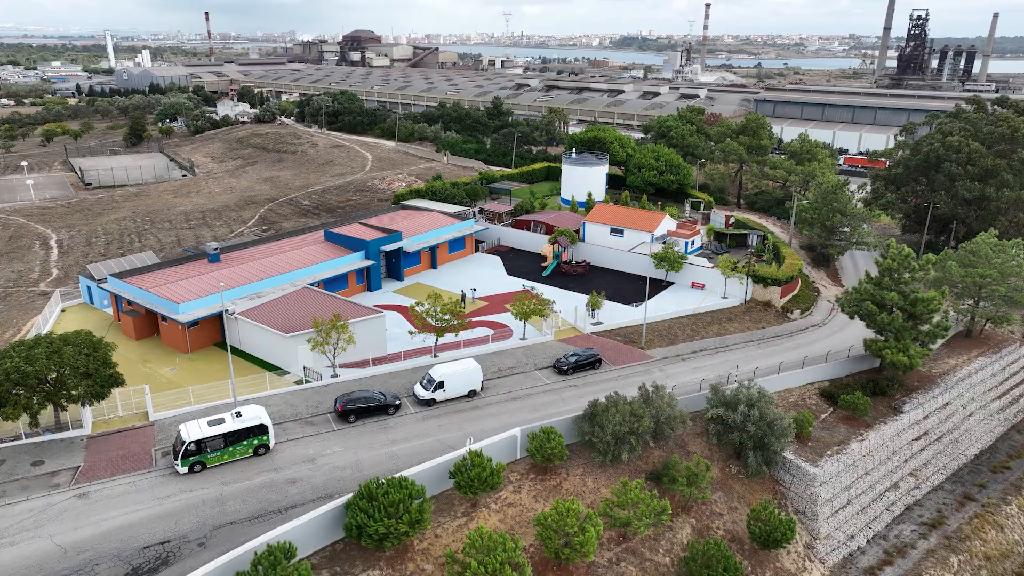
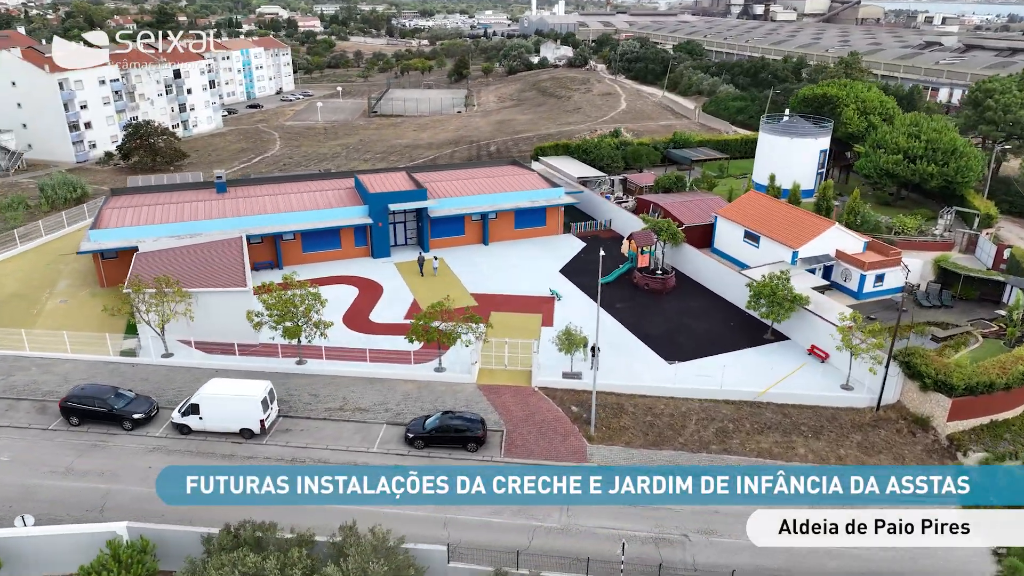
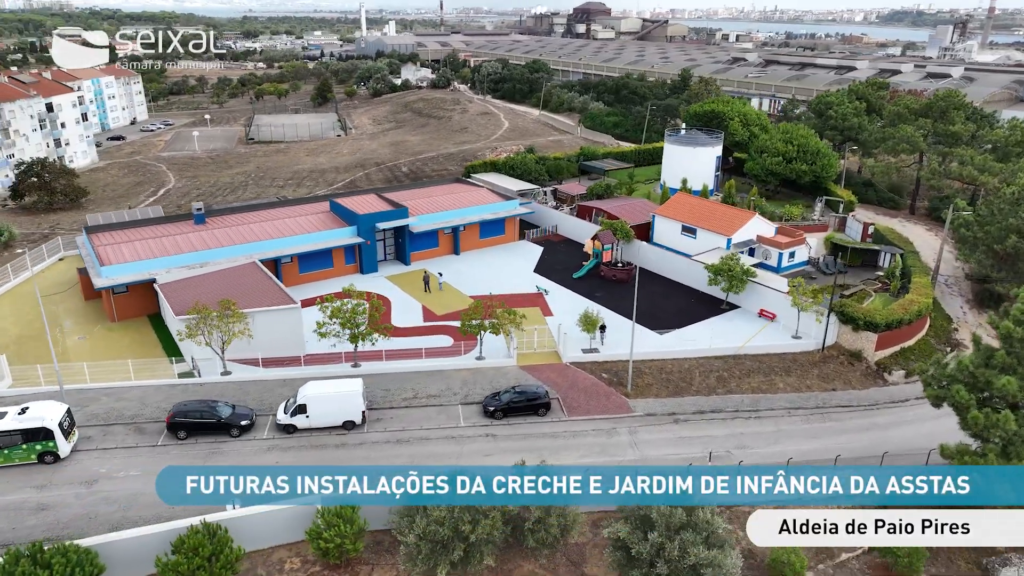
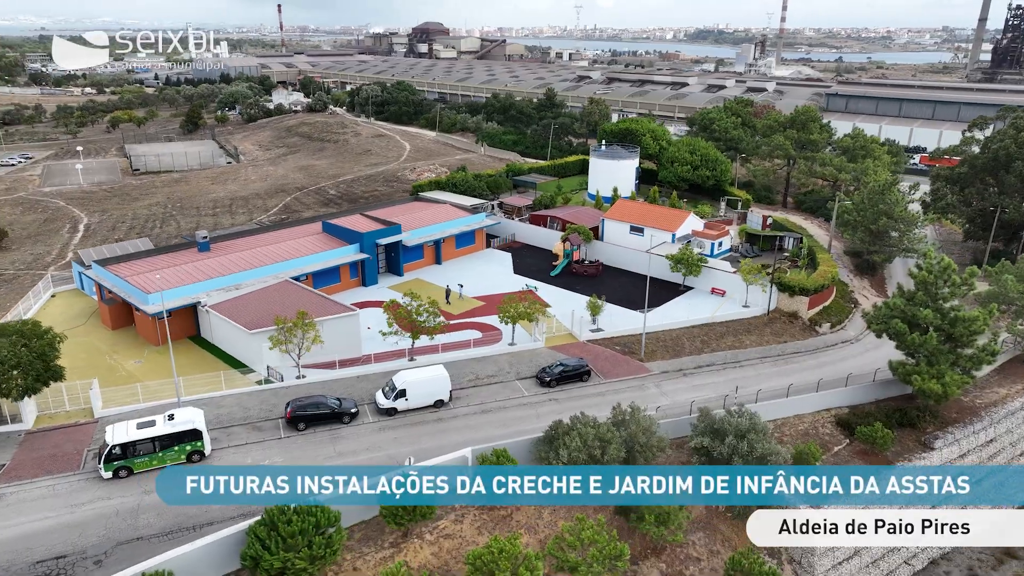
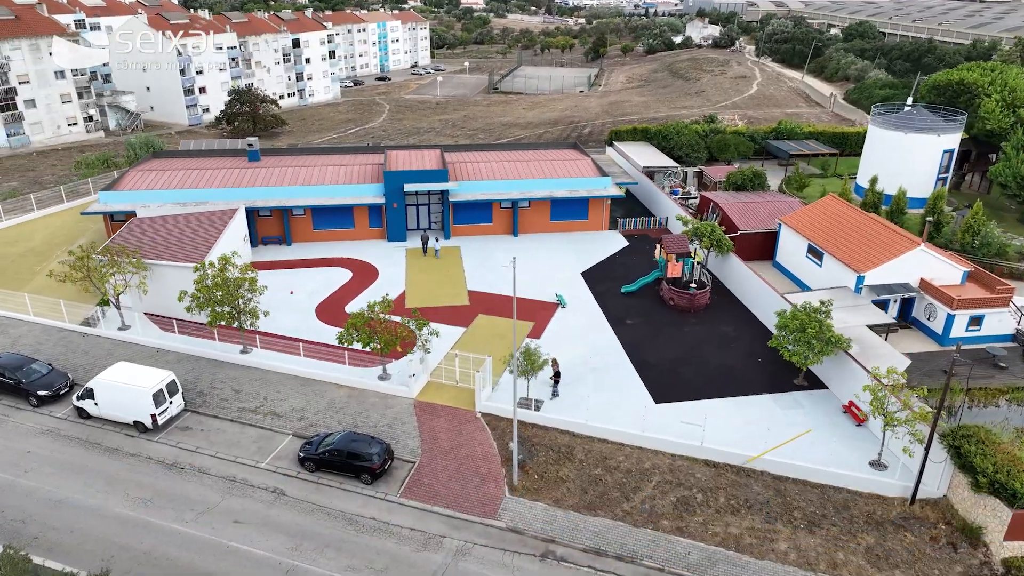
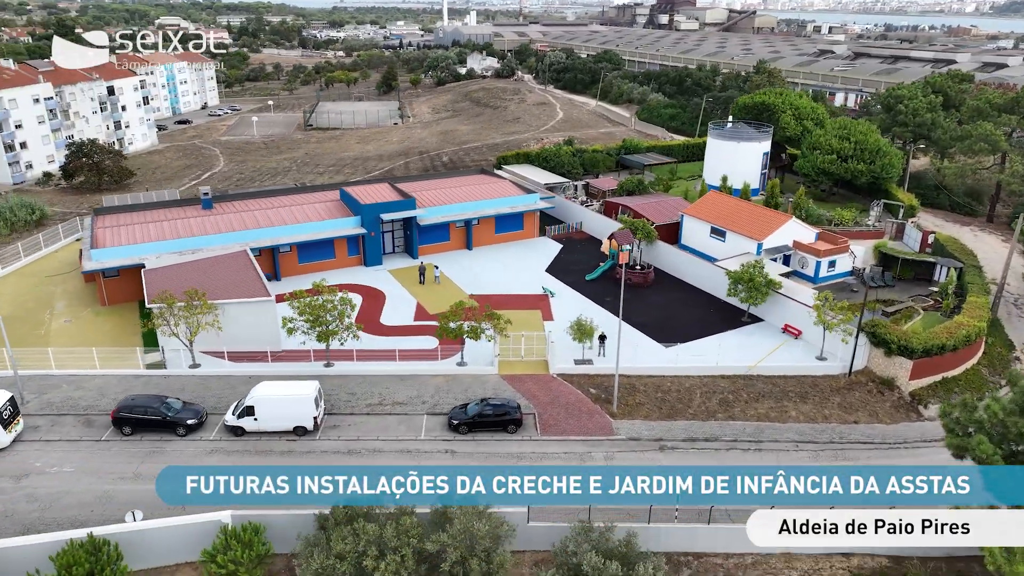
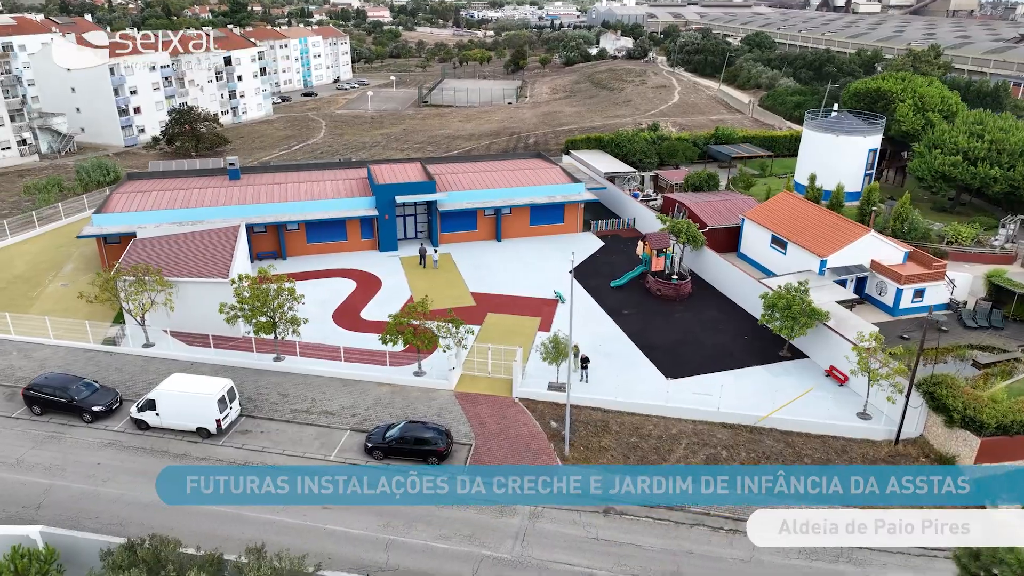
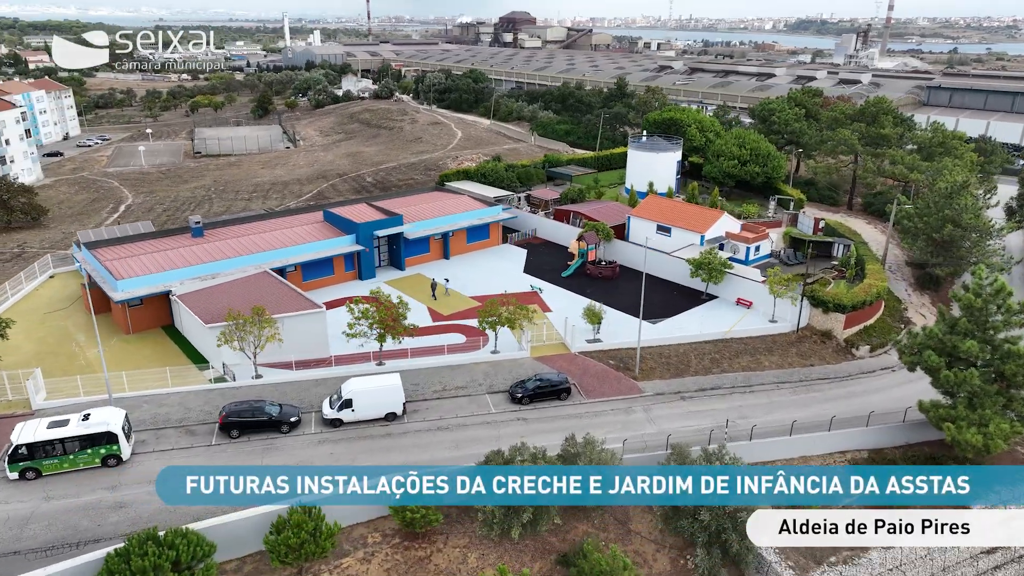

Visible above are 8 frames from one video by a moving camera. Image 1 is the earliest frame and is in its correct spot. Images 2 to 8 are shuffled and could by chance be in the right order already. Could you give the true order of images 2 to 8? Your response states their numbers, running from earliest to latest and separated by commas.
4, 8, 3, 6, 2, 7, 5
